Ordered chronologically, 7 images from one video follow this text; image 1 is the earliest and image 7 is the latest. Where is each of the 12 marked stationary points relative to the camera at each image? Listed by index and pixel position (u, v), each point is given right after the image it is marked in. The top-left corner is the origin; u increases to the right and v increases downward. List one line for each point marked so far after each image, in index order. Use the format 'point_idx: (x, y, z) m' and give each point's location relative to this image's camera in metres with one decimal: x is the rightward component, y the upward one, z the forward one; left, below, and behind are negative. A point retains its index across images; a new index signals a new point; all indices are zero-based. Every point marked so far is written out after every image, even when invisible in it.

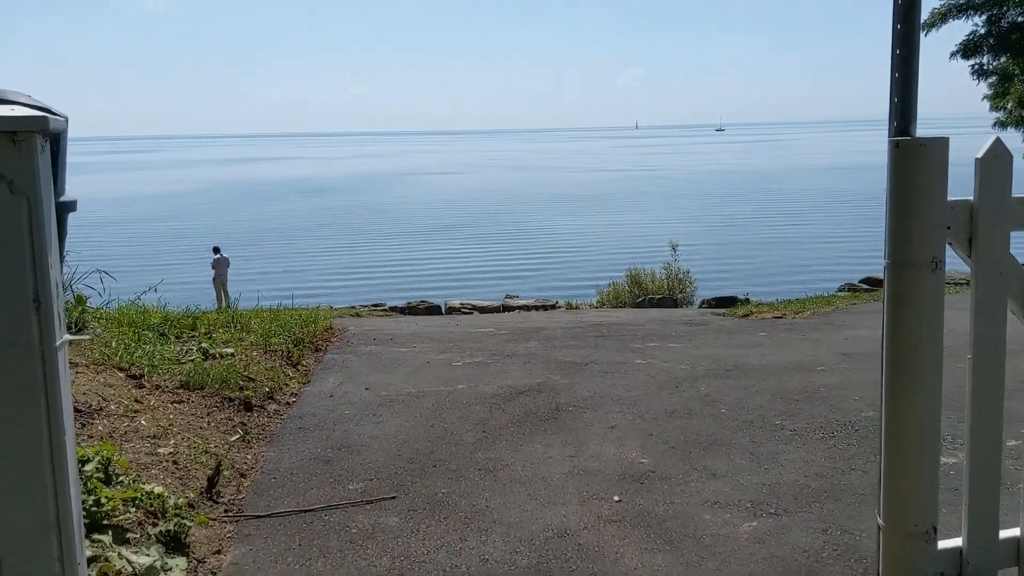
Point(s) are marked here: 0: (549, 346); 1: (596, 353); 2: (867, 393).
0: (+0.3, -0.4, +6.4) m
1: (+0.5, -0.4, +6.1) m
2: (+1.8, -0.5, +4.8) m
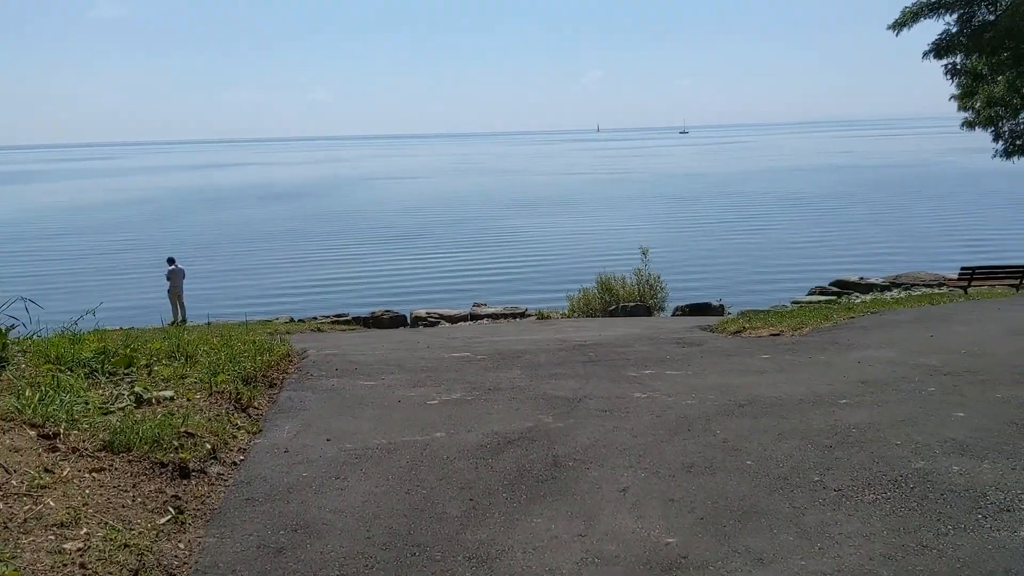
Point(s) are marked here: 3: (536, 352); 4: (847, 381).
0: (+0.1, -0.5, +5.8) m
1: (+0.4, -0.6, +5.5) m
2: (+1.7, -0.6, +4.1) m
3: (+0.2, -0.5, +7.0) m
4: (+1.9, -0.5, +5.4) m
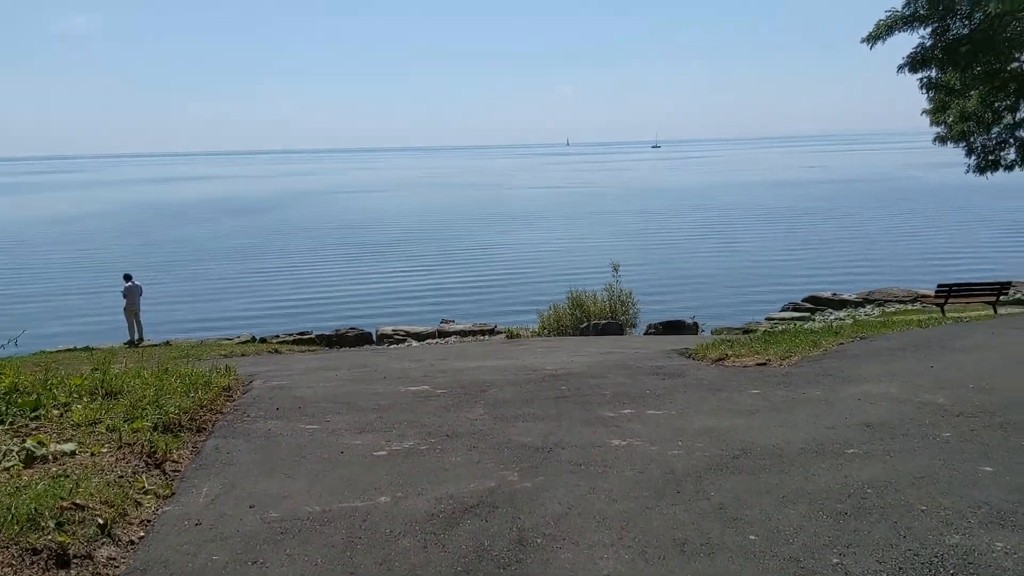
0: (-0.1, -0.7, +5.1) m
1: (+0.2, -0.7, +4.8) m
2: (+1.5, -0.8, +3.5) m
3: (-0.1, -0.6, +6.4) m
4: (+1.7, -0.7, +4.8) m
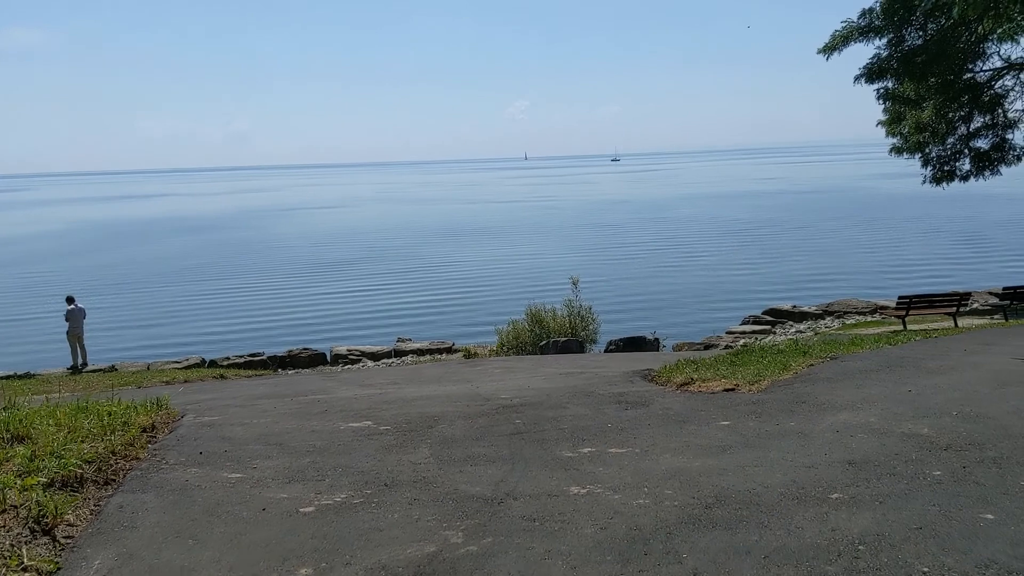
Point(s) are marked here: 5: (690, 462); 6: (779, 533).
0: (-0.3, -0.8, +4.6) m
1: (0.0, -0.8, +4.3) m
2: (+1.4, -0.9, +3.1) m
3: (-0.4, -0.8, +5.9) m
4: (+1.4, -0.8, +4.4) m
5: (+0.8, -0.8, +4.4) m
6: (+0.9, -0.9, +3.4) m
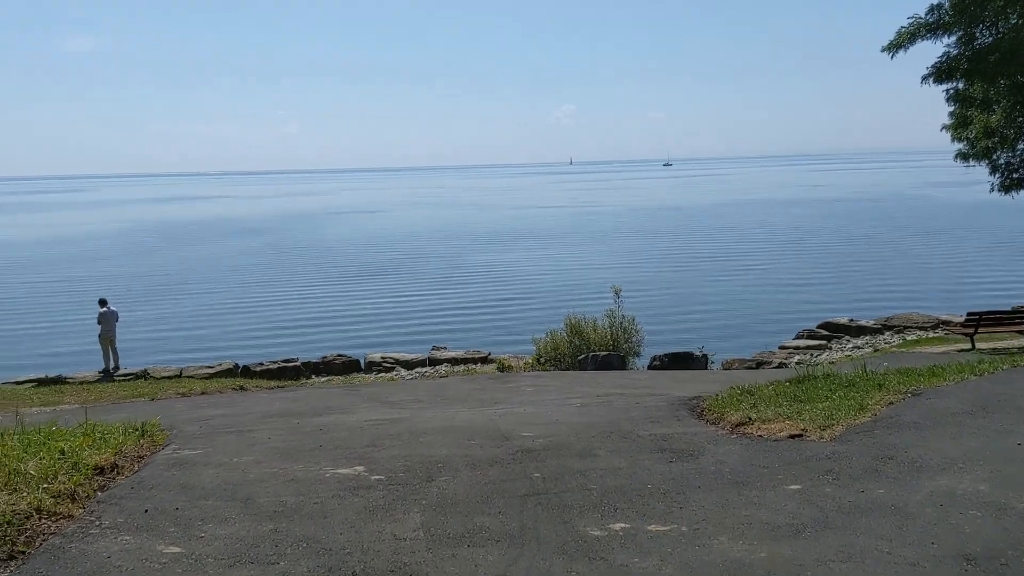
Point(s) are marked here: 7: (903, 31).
0: (-0.3, -0.9, +3.6) m
1: (0.0, -1.0, +3.3) m
2: (+1.3, -1.0, +2.0) m
3: (-0.3, -0.9, +4.9) m
4: (+1.5, -0.9, +3.3) m
5: (+0.9, -0.9, +3.4) m
6: (+0.9, -1.0, +2.3) m
7: (+6.6, +4.3, +16.1) m
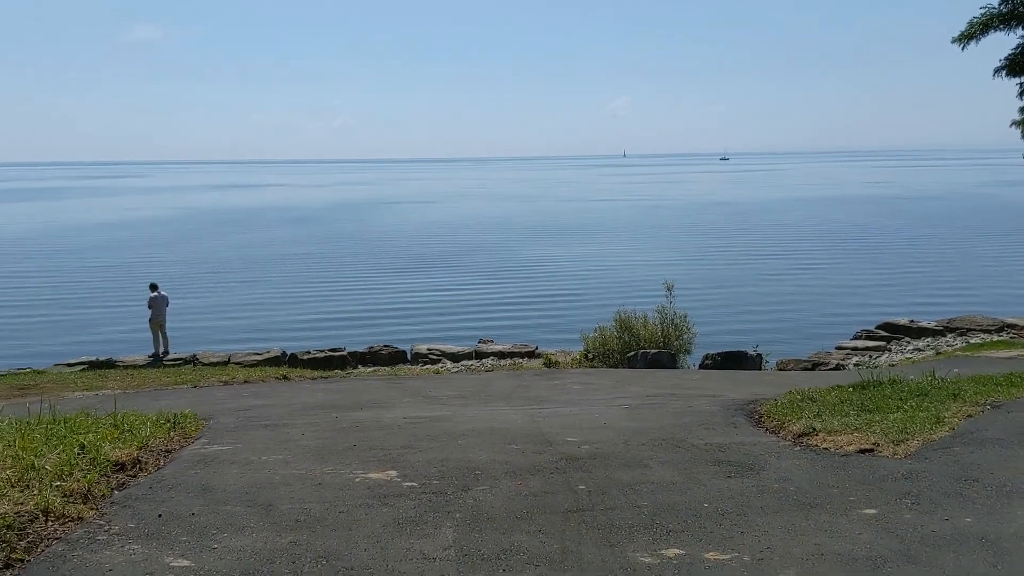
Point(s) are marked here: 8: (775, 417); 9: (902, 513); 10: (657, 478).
0: (-0.1, -0.9, +3.3) m
1: (+0.1, -0.9, +3.0) m
2: (+1.4, -1.0, +1.6) m
3: (-0.1, -0.9, +4.5) m
4: (+1.6, -0.9, +2.9) m
5: (+1.0, -0.9, +3.0) m
6: (+1.0, -1.0, +1.9) m
7: (+7.5, +4.3, +15.3) m
8: (+1.7, -0.9, +6.4) m
9: (+1.6, -0.9, +3.8) m
10: (+0.7, -0.9, +4.4) m
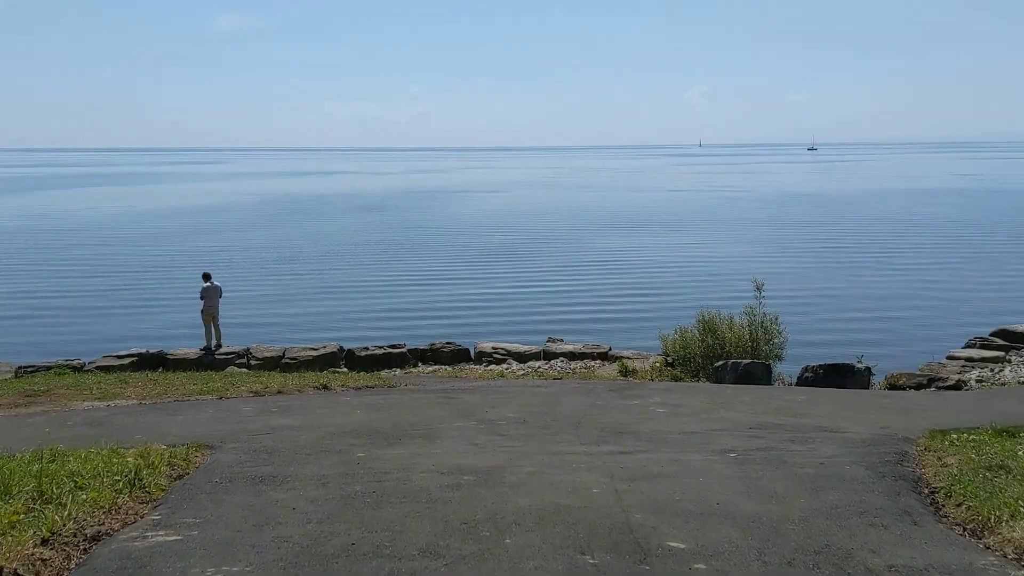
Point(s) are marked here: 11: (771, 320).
0: (0.0, -1.1, +1.4) m
1: (+0.2, -1.1, +1.1) m
2: (+1.4, -1.2, -0.3) m
3: (+0.1, -1.0, +2.7) m
4: (+1.7, -1.1, +0.9) m
5: (+1.1, -1.1, +1.1) m
6: (+1.0, -1.2, 0.0) m
7: (+8.5, +4.1, +12.8) m
8: (+2.1, -1.0, +4.4) m
9: (+1.7, -1.0, +1.9) m
10: (+0.9, -1.0, +2.5) m
11: (+4.5, -0.6, +16.3) m
